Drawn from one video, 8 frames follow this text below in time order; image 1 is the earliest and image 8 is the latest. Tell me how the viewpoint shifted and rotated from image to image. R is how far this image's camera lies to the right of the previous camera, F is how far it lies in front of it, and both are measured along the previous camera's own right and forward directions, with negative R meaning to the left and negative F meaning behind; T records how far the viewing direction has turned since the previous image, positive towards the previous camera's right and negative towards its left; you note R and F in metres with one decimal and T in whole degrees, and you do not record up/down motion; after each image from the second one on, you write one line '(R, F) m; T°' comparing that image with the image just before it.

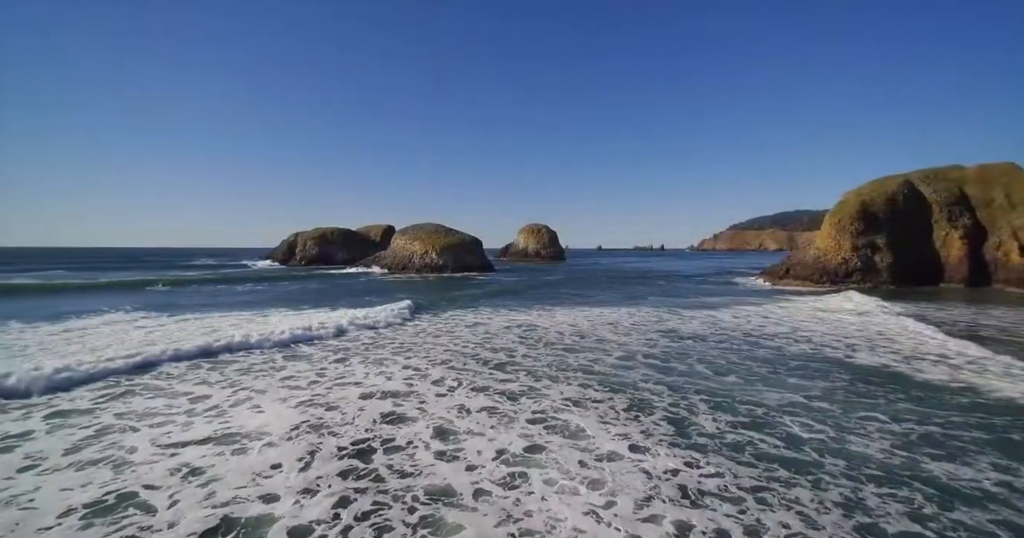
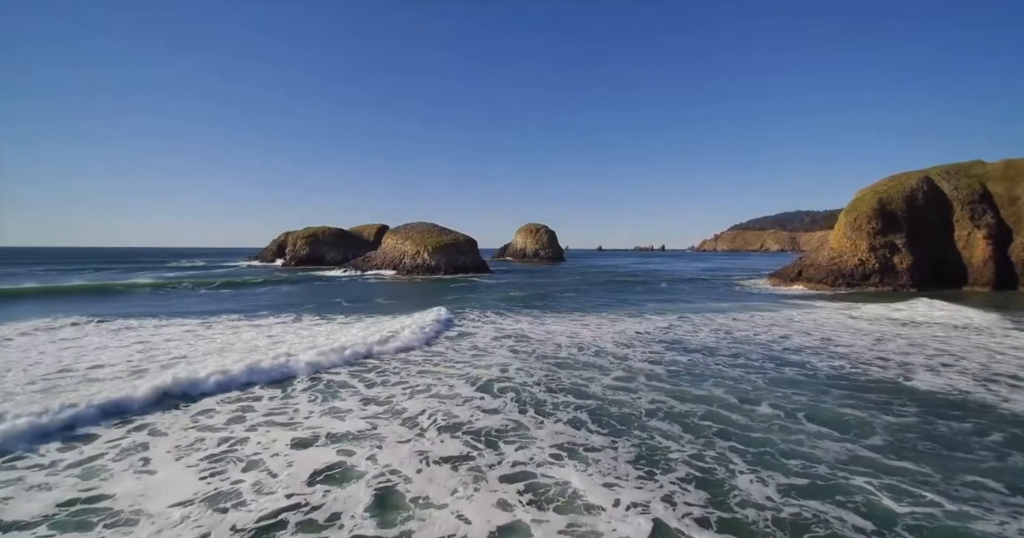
(+0.3, +2.2) m; 0°
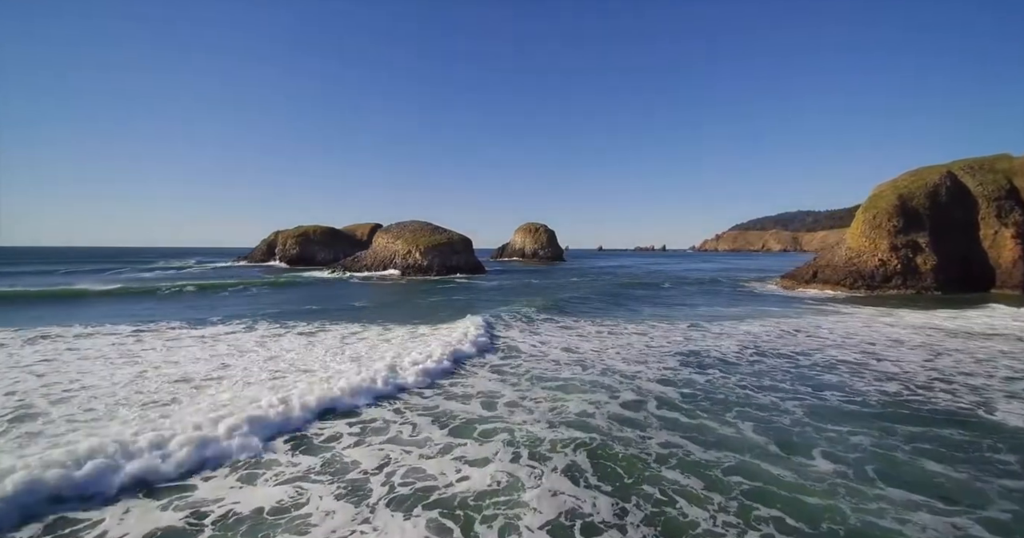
(+0.3, +2.2) m; 0°
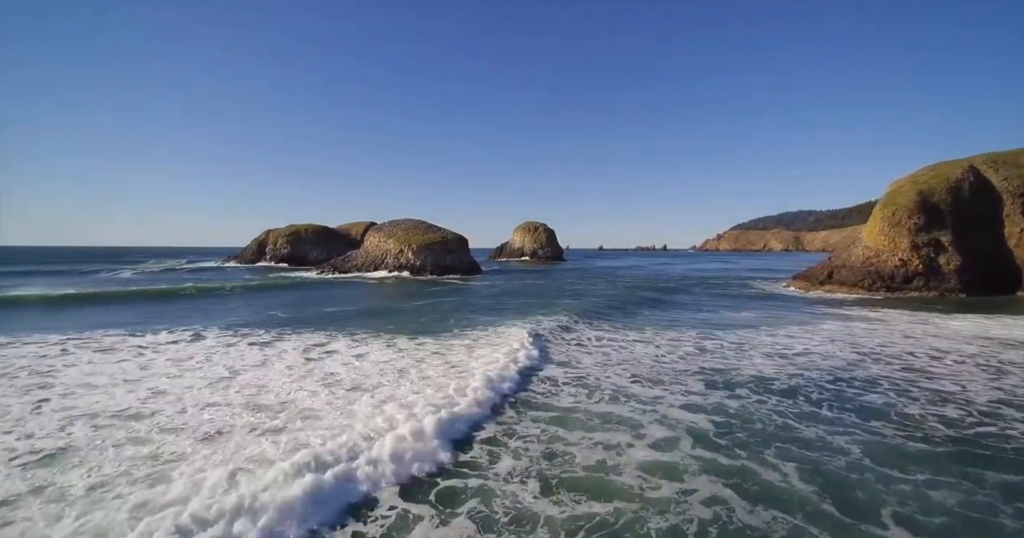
(+0.2, +1.9) m; 0°
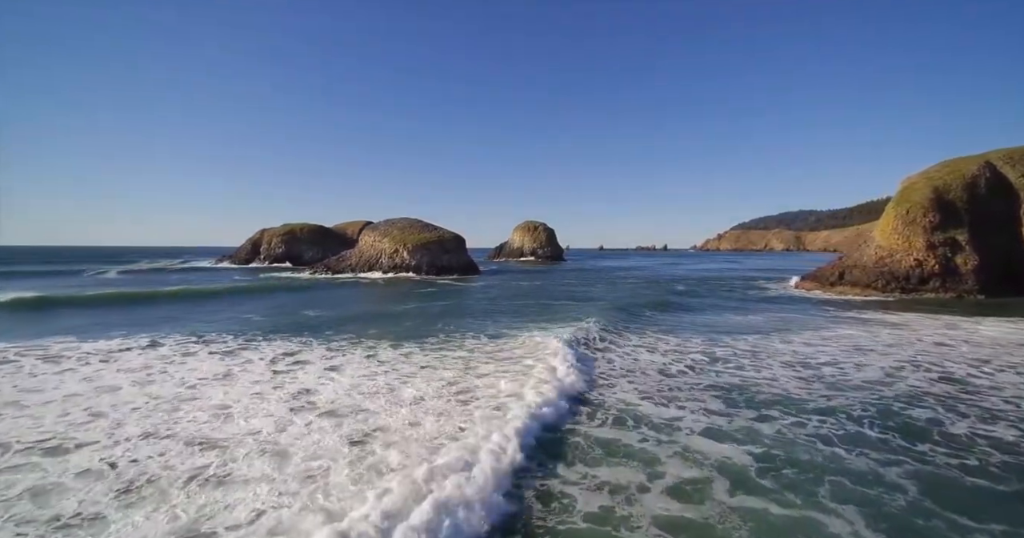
(+0.1, +1.2) m; 0°
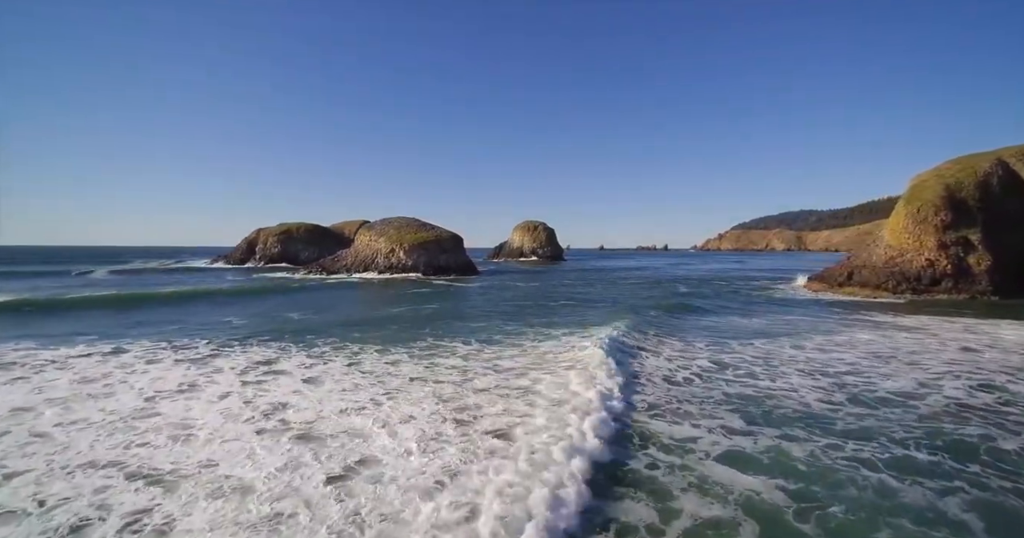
(+0.1, +0.9) m; 0°
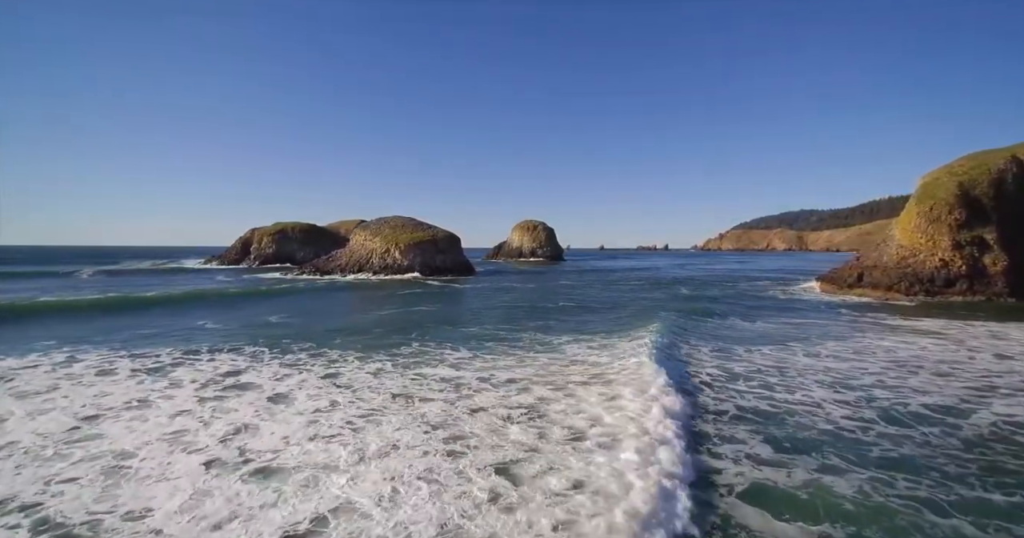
(+0.1, +1.0) m; 0°
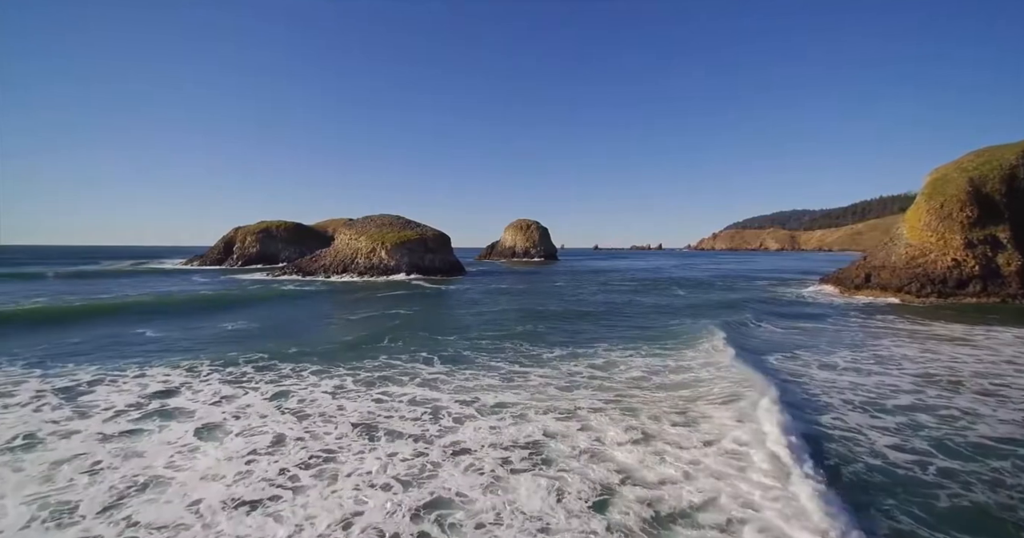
(+0.1, +1.5) m; +1°
